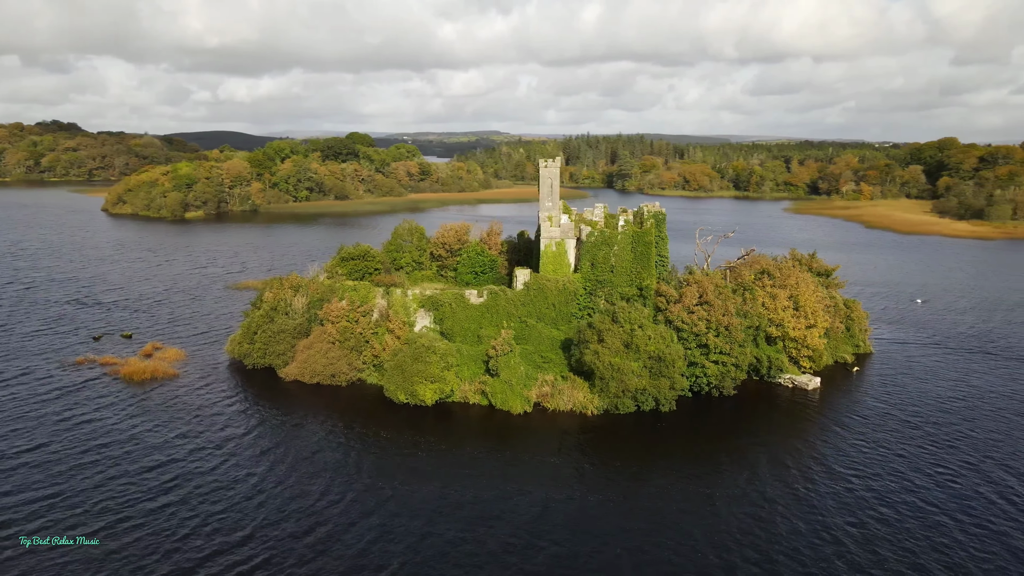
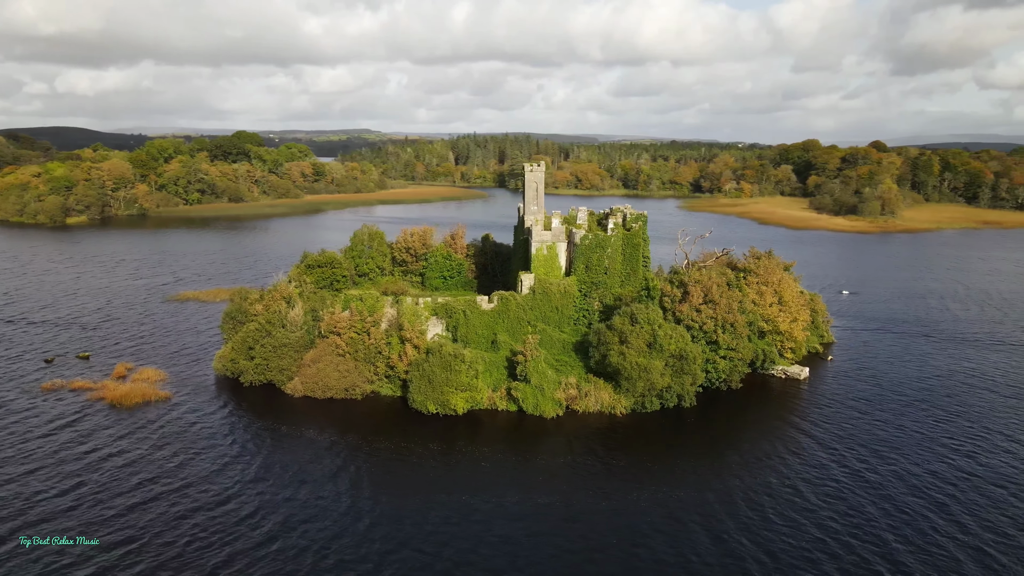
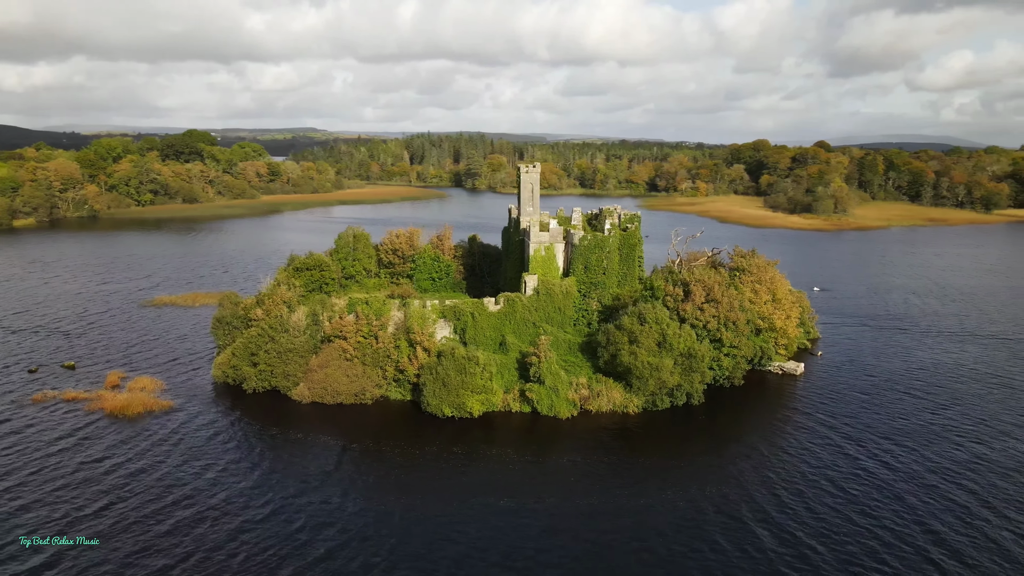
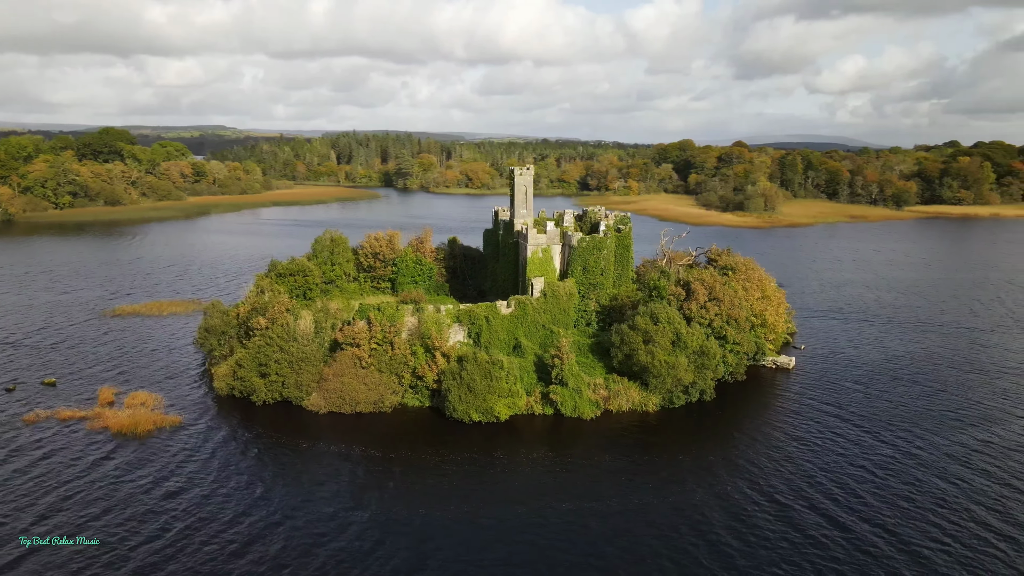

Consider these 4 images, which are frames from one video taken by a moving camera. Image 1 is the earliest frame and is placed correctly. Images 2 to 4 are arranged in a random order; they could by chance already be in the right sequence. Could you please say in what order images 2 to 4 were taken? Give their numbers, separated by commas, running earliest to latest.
2, 3, 4
